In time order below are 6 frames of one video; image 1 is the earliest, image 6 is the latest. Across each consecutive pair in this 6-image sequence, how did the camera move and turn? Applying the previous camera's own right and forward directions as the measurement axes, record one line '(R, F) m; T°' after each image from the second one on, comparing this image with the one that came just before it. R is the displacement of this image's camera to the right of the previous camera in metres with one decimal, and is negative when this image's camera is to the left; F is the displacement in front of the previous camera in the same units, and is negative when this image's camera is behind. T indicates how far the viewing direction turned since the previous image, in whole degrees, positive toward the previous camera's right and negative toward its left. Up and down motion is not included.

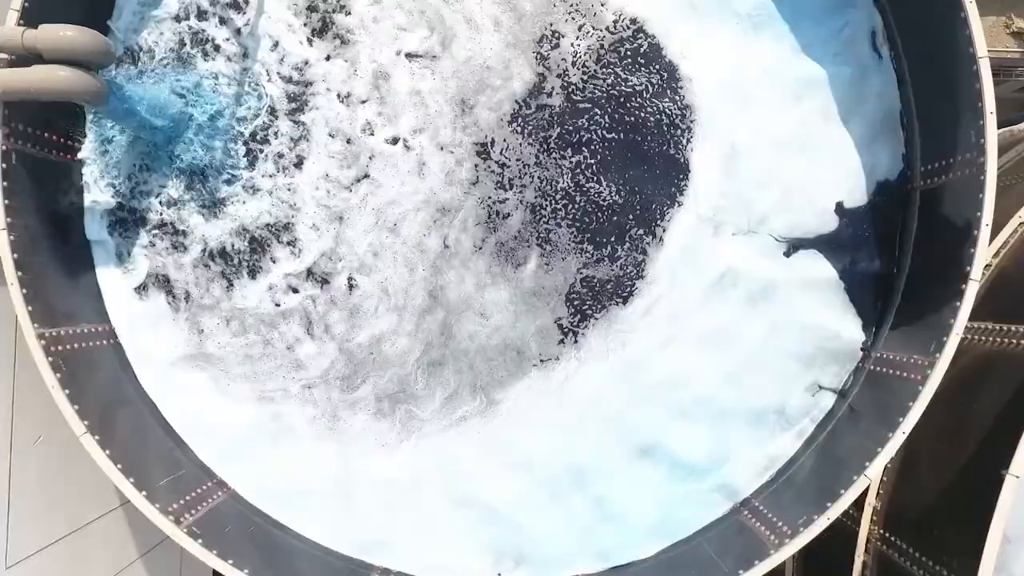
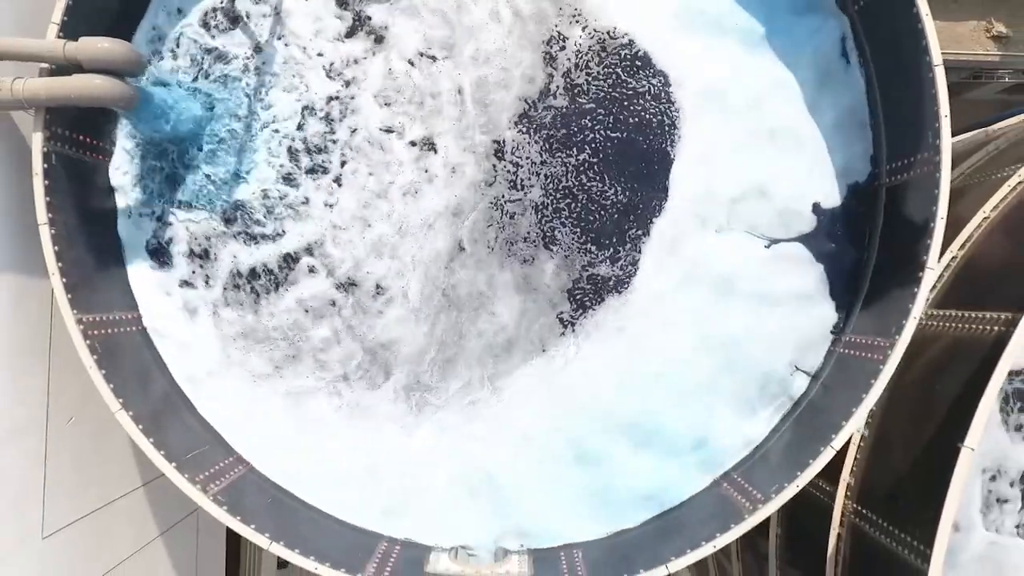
(0.0, -0.3) m; 0°
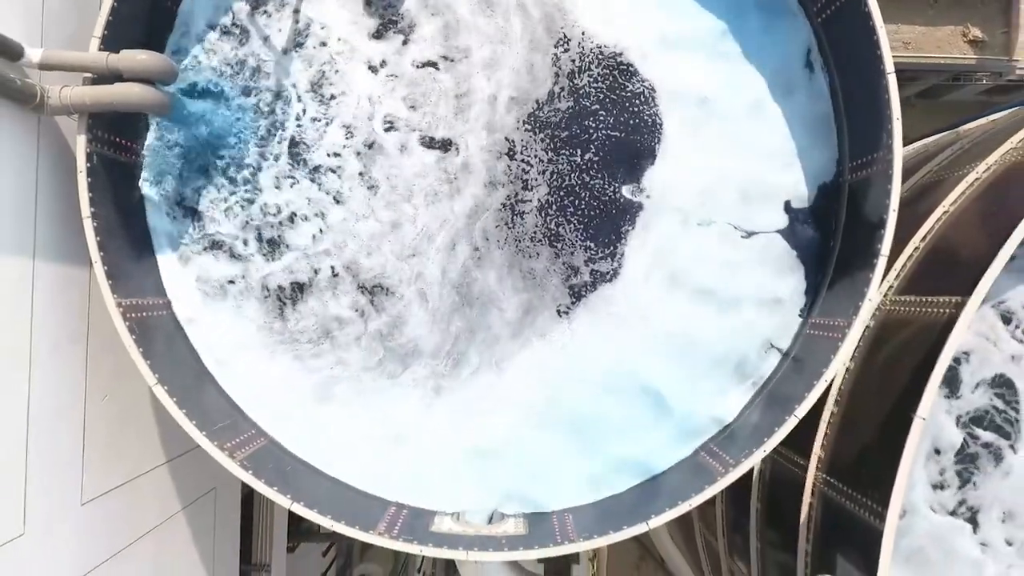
(0.0, -0.4) m; 0°
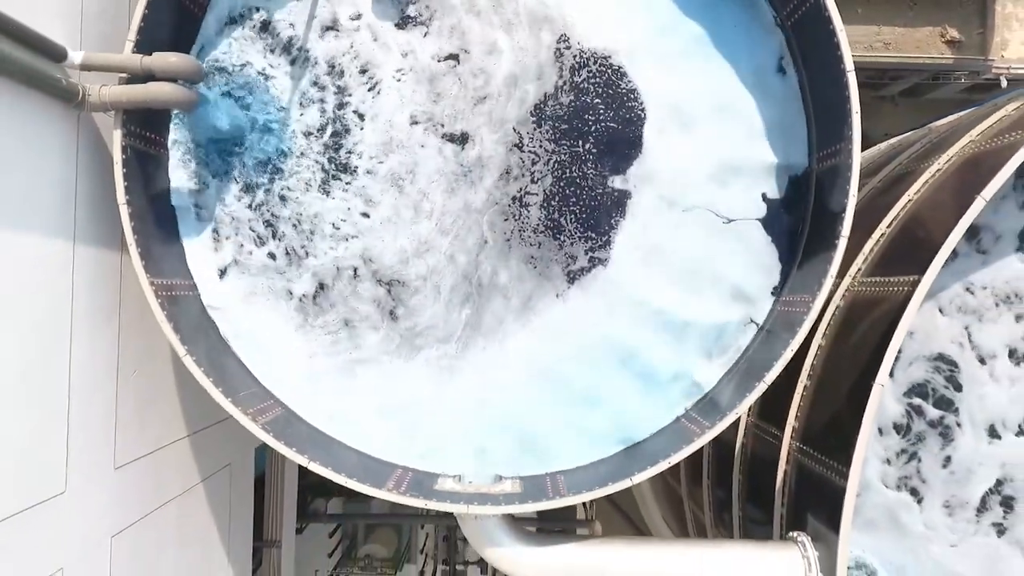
(0.0, -0.4) m; 0°
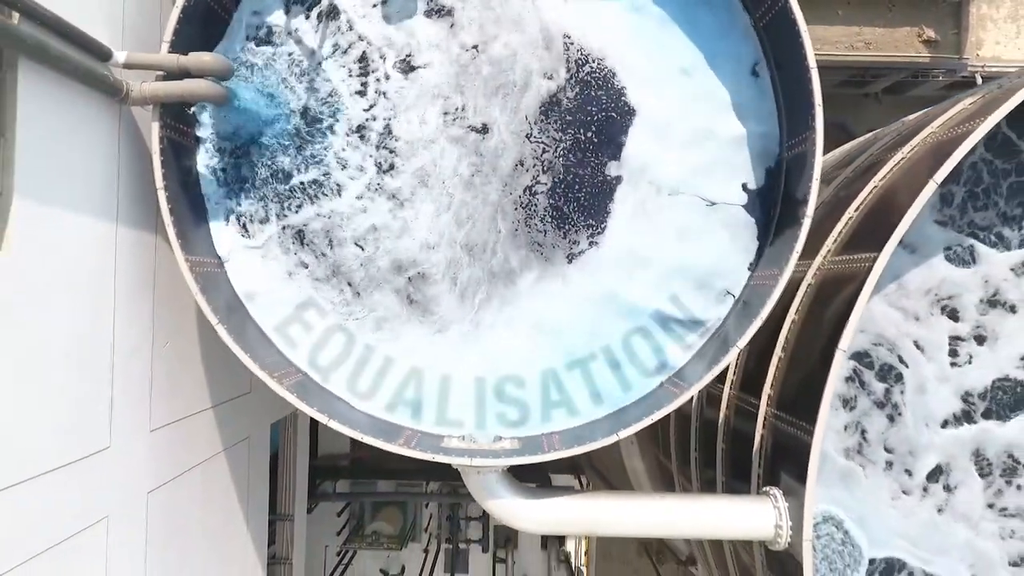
(0.0, -0.5) m; 0°
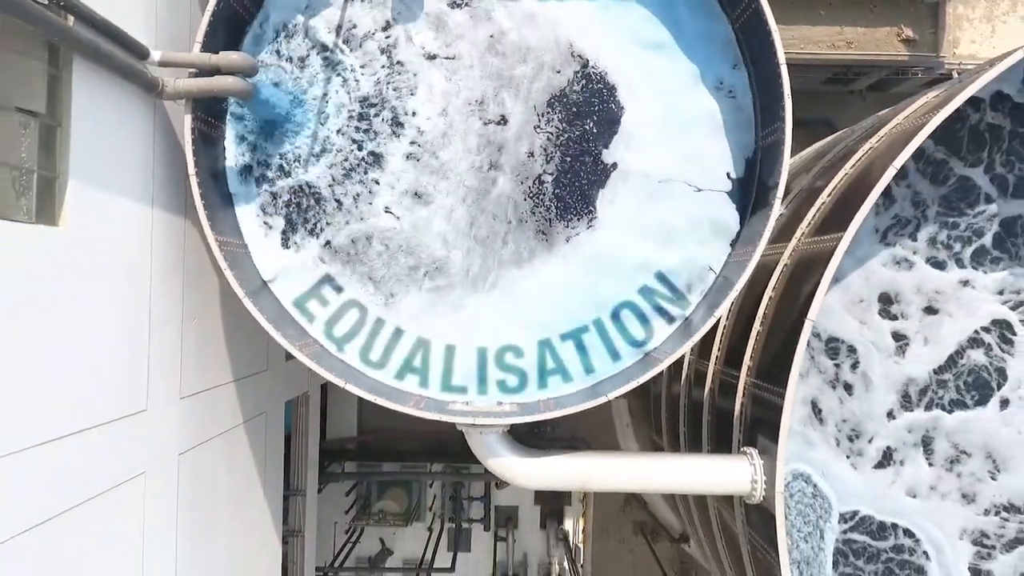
(0.0, -0.5) m; 0°
